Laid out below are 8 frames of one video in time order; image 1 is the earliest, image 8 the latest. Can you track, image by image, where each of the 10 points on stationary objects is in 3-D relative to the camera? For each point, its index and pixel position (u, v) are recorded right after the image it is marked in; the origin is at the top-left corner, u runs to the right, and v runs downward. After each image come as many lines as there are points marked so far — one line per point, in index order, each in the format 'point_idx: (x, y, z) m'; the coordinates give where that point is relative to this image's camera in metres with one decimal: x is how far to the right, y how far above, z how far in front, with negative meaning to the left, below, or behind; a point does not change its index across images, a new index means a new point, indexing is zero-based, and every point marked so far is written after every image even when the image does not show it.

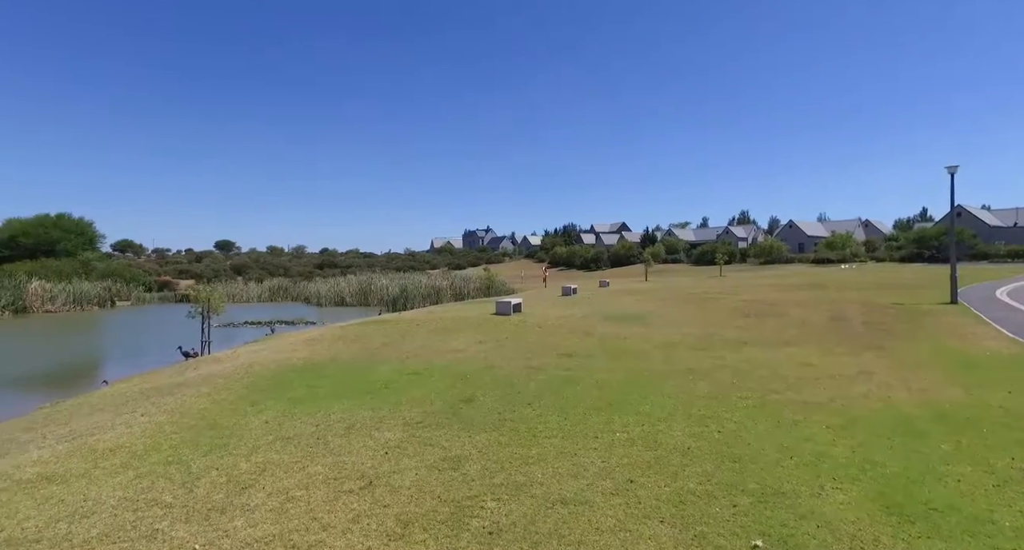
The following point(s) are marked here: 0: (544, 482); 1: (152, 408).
0: (+0.3, -1.8, +5.3) m
1: (-6.2, -2.3, +10.6) m
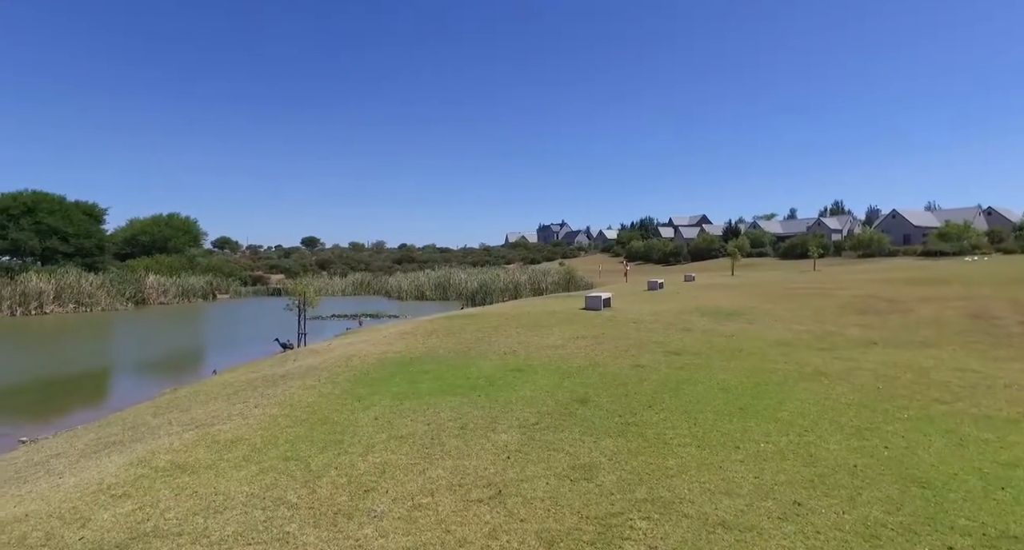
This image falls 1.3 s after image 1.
0: (+1.4, -1.7, +4.7) m
1: (-4.4, -2.2, +10.8) m
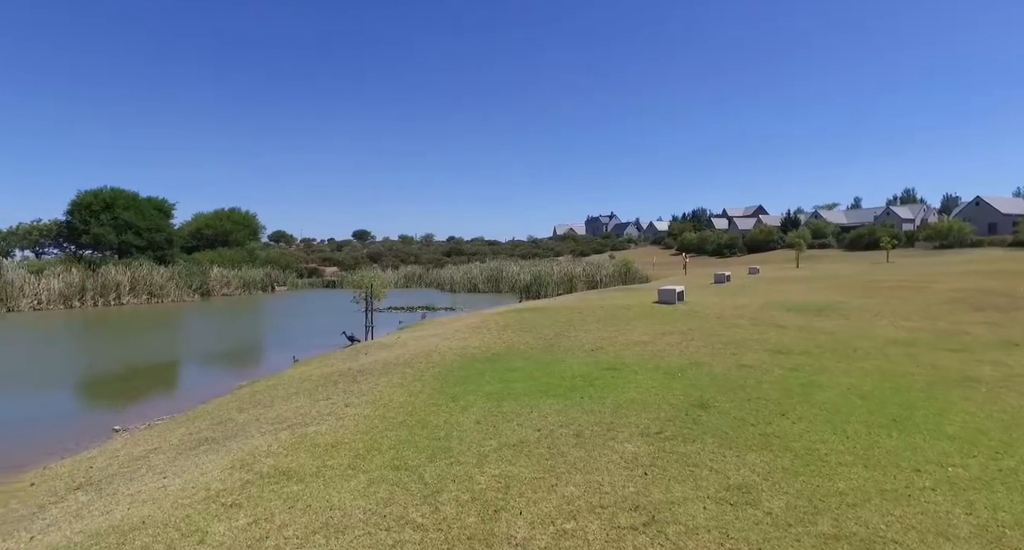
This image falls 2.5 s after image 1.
0: (+2.5, -1.7, +3.9) m
1: (-2.8, -2.1, +10.5) m
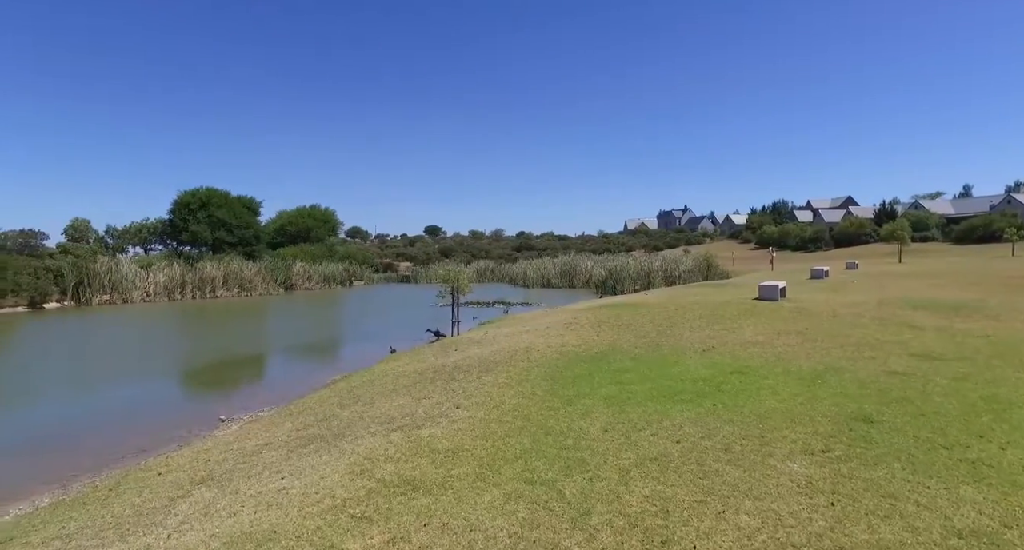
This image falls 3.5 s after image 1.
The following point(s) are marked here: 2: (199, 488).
0: (+3.5, -1.7, +3.0) m
1: (-0.9, -2.0, +10.1) m
2: (-3.7, -2.5, +7.2) m
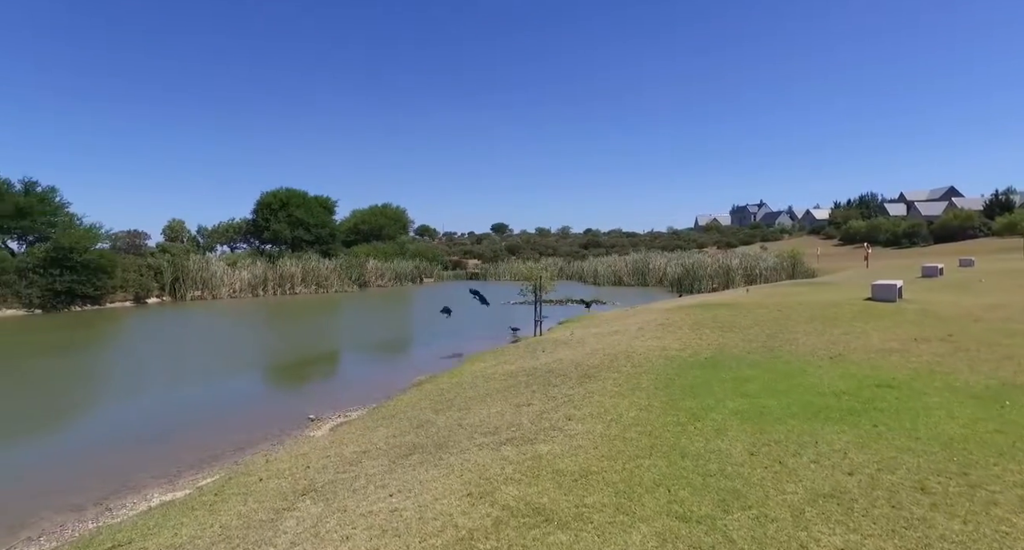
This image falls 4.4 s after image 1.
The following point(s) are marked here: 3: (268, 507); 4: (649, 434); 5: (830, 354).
0: (+4.4, -1.7, +1.8) m
1: (+0.7, -2.0, +9.4) m
2: (-2.3, -2.5, +6.8) m
3: (-2.7, -2.6, +6.8) m
4: (+1.5, -1.8, +6.8) m
5: (+5.6, -1.4, +10.8) m
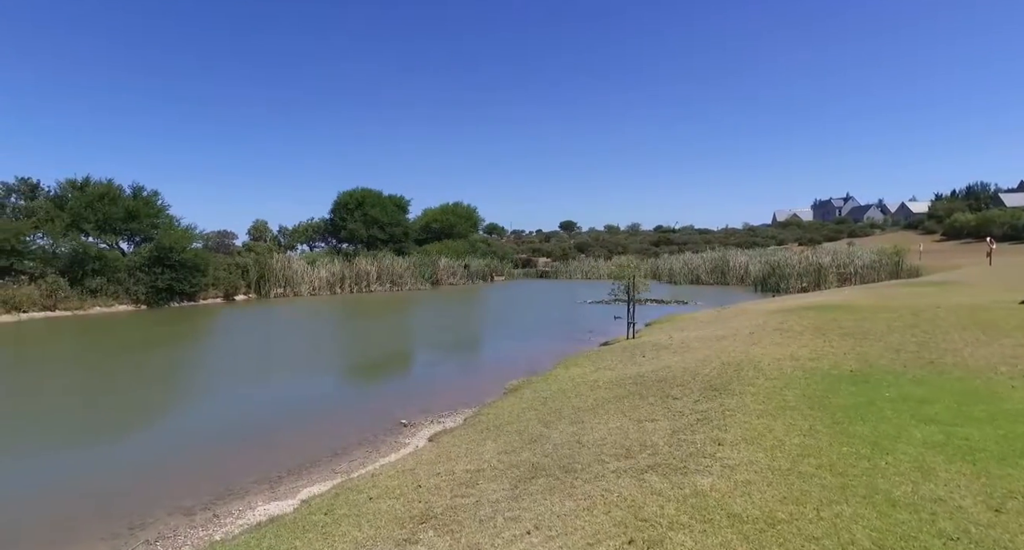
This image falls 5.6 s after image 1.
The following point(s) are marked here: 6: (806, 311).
0: (+5.2, -1.7, +0.3) m
1: (+2.5, -2.0, +8.3) m
2: (-0.9, -2.5, +6.1) m
3: (-1.3, -2.6, +6.2) m
4: (+3.0, -1.8, +5.7) m
5: (+7.5, -1.4, +9.1) m
6: (+9.6, -1.1, +19.3) m
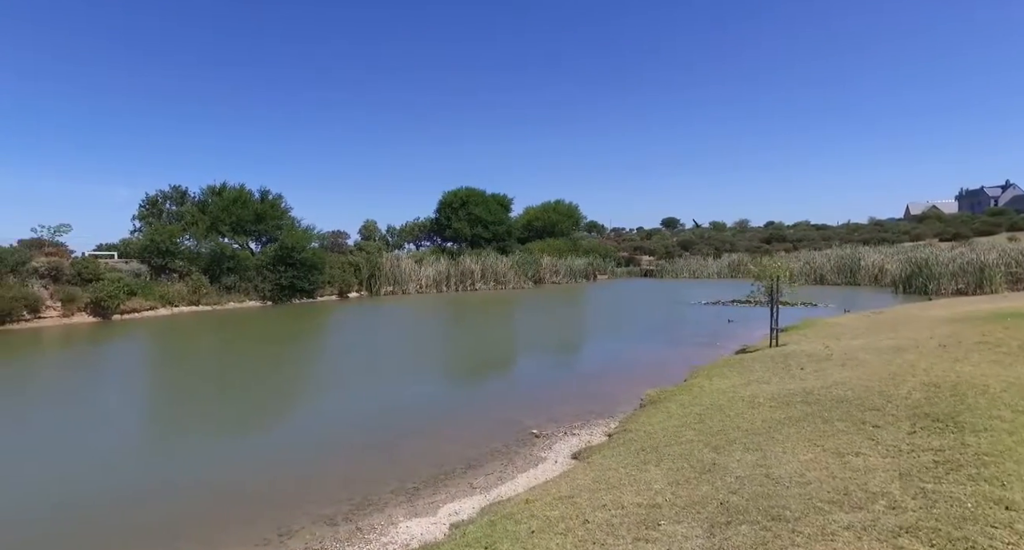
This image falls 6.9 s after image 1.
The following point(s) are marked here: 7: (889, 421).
0: (+5.9, -1.8, -1.6) m
1: (+4.5, -2.0, +6.7) m
2: (+0.9, -2.6, +5.0) m
3: (+0.5, -2.7, +5.2) m
4: (+4.6, -1.9, +4.0) m
5: (+9.6, -1.5, +6.7) m
6: (+13.4, -1.2, +16.3) m
7: (+5.4, -2.1, +8.7) m
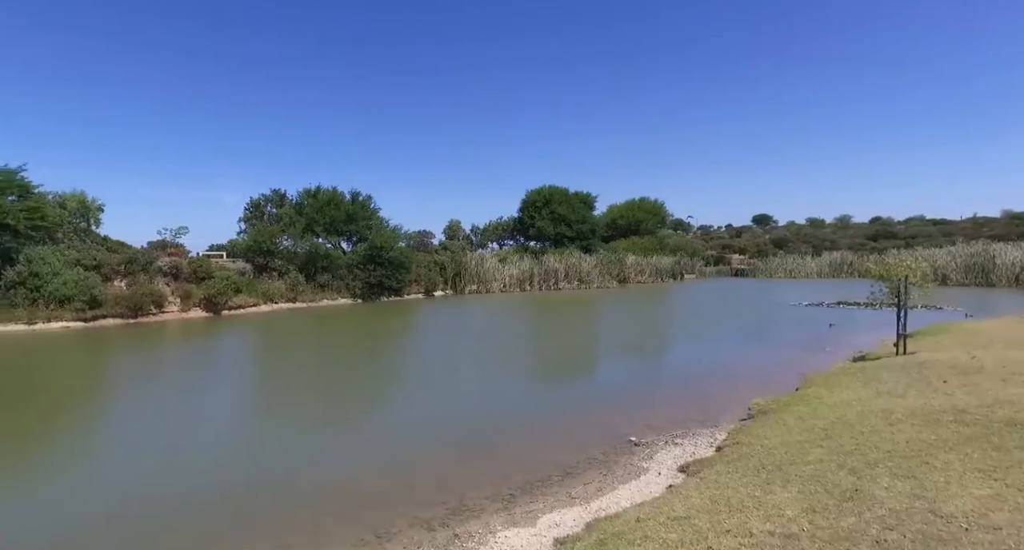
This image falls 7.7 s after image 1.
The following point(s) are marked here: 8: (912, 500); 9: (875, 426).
0: (+5.8, -1.8, -3.1) m
1: (+5.6, -2.0, +5.3) m
2: (+1.7, -2.5, +4.2) m
3: (+1.4, -2.6, +4.4) m
4: (+5.3, -1.8, +2.6) m
5: (+10.6, -1.5, +4.6) m
6: (+15.7, -1.1, +13.7) m
7: (+6.7, -2.0, +7.1) m
8: (+4.4, -2.4, +6.7) m
9: (+6.1, -2.5, +10.3) m
